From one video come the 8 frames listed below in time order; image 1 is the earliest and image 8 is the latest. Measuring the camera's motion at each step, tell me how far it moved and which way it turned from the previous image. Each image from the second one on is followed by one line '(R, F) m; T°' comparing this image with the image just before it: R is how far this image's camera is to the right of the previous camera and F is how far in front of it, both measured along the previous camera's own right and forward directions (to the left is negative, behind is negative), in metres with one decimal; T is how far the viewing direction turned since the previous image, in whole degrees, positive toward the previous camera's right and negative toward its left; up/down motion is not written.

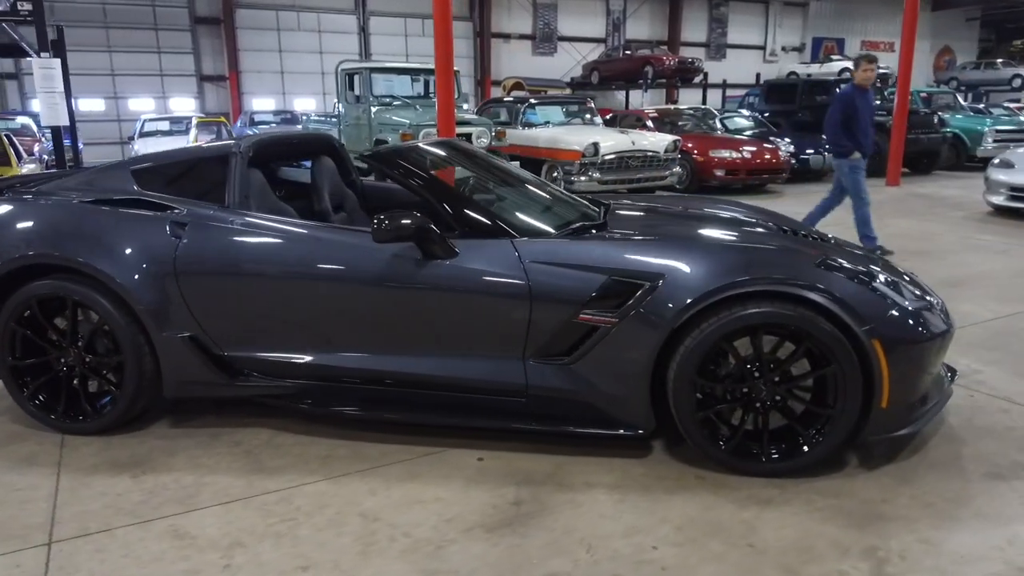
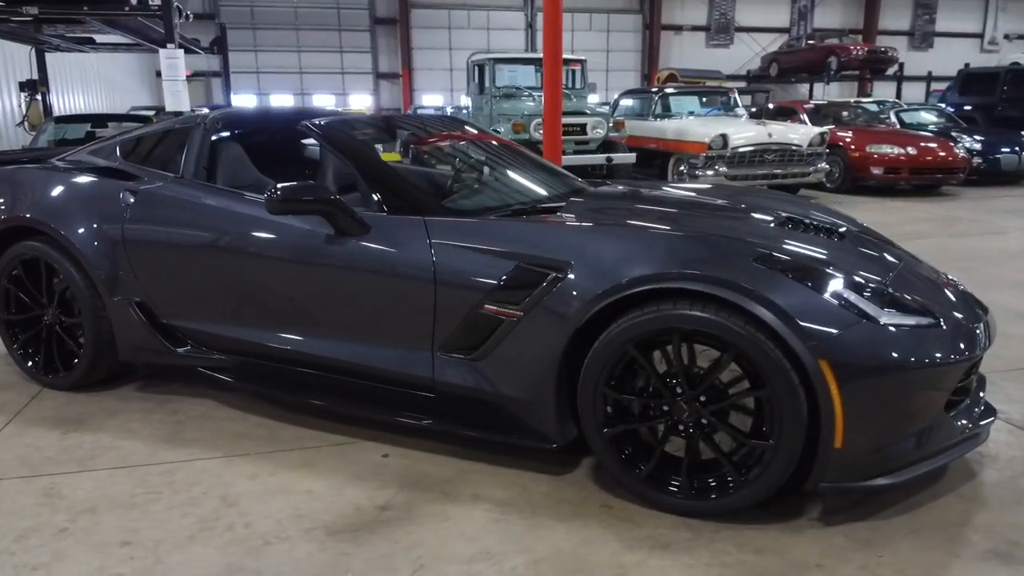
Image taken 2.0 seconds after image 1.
(+0.9, +0.4) m; -14°
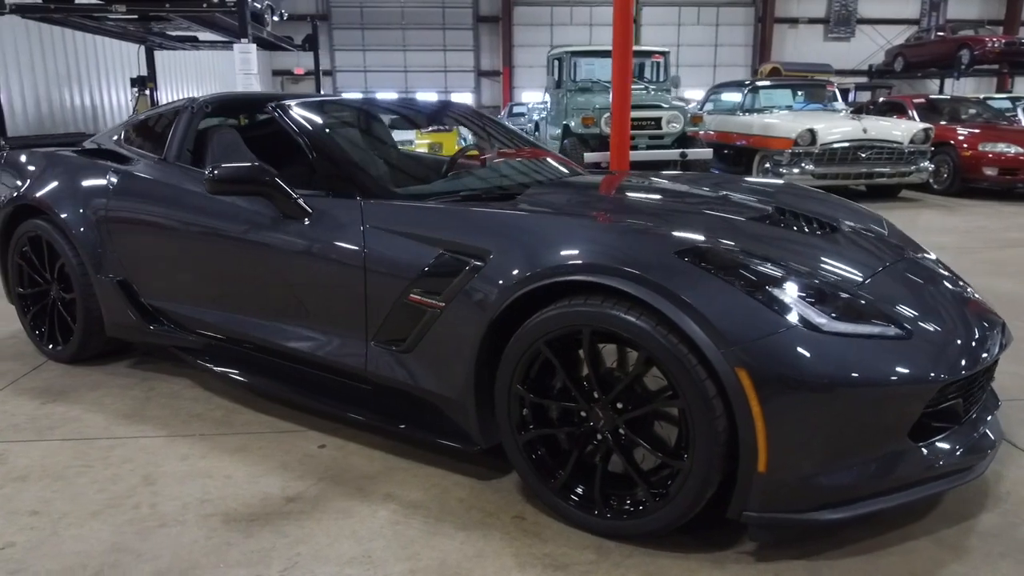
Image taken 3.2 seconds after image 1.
(+0.5, +0.2) m; -9°
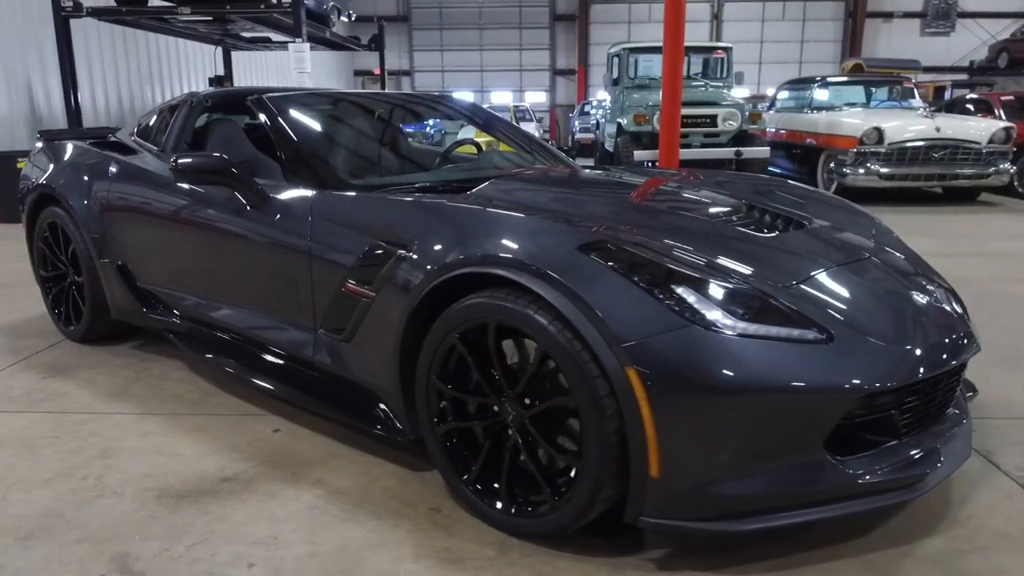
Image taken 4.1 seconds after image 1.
(+0.4, 0.0) m; -7°
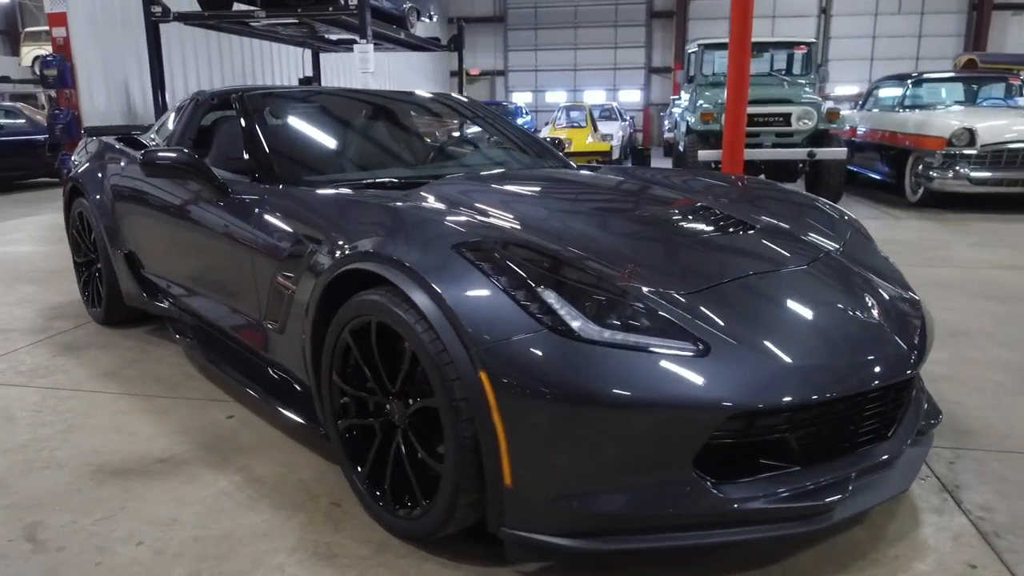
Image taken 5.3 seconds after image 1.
(+0.5, +0.1) m; -8°
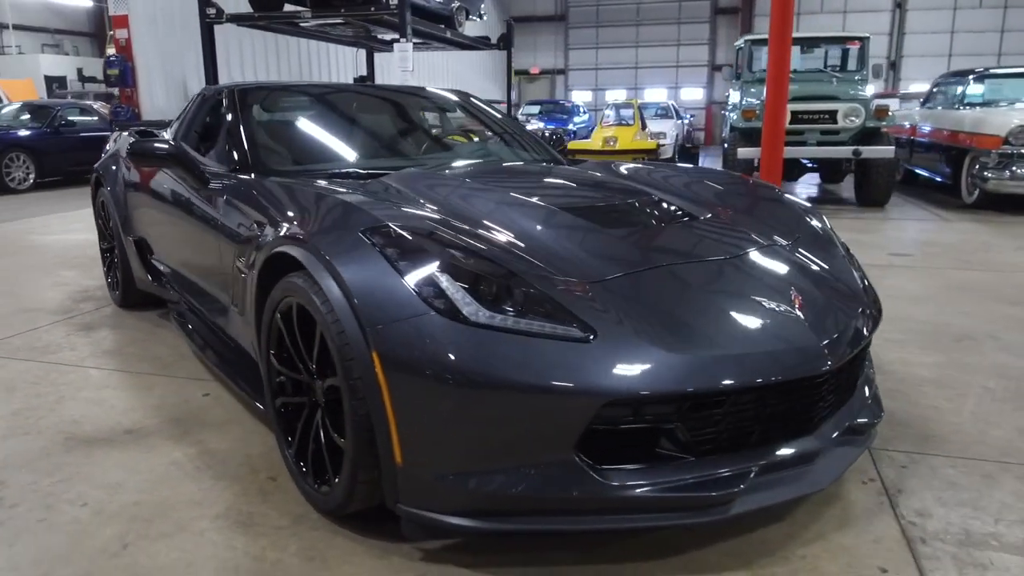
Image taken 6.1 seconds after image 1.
(+0.4, 0.0) m; -5°
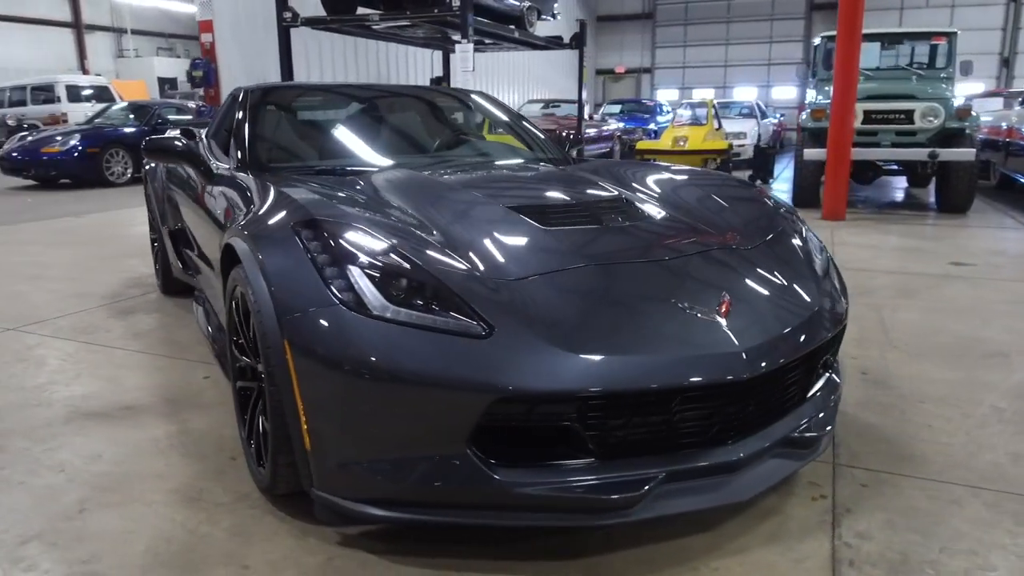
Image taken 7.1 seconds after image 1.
(+0.4, 0.0) m; -7°
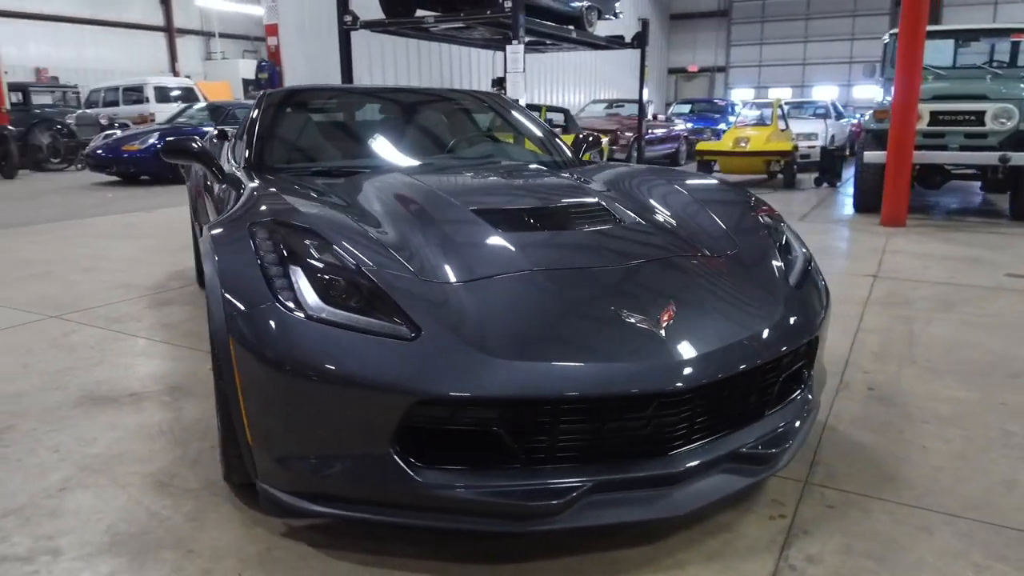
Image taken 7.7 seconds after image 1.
(+0.3, 0.0) m; -6°
